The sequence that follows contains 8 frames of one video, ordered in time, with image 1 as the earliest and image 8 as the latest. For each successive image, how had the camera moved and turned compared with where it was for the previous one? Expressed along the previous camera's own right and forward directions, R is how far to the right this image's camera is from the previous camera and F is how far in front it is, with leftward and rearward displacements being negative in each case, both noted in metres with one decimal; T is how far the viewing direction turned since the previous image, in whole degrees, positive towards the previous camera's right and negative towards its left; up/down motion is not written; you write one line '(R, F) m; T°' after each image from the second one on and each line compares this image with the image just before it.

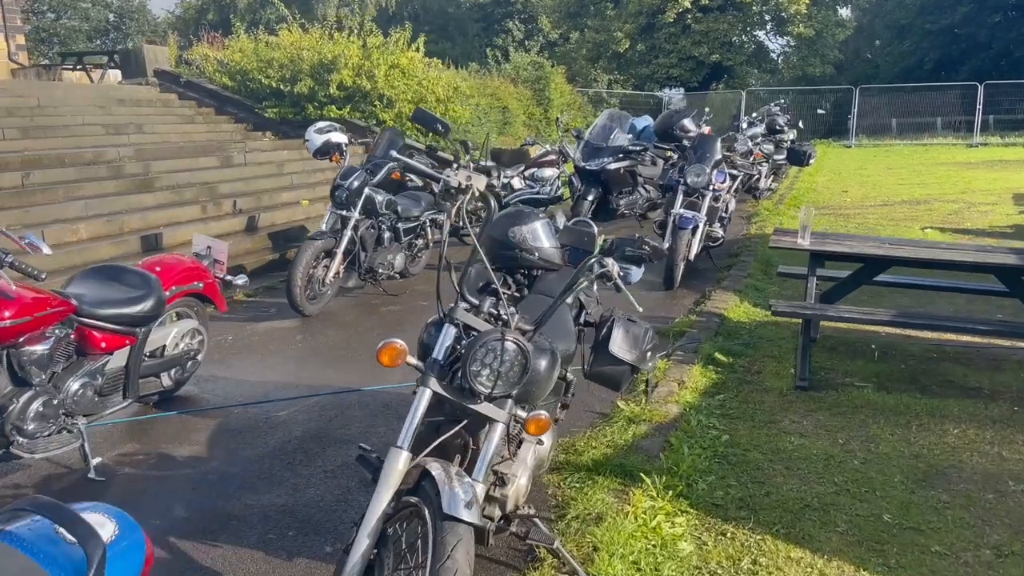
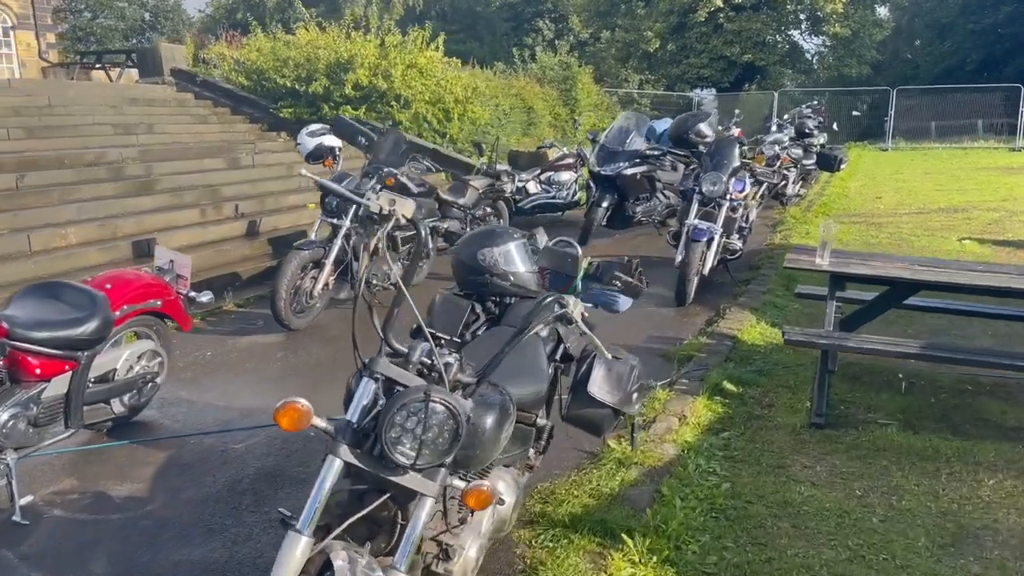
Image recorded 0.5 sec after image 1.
(+0.2, +0.4) m; -2°
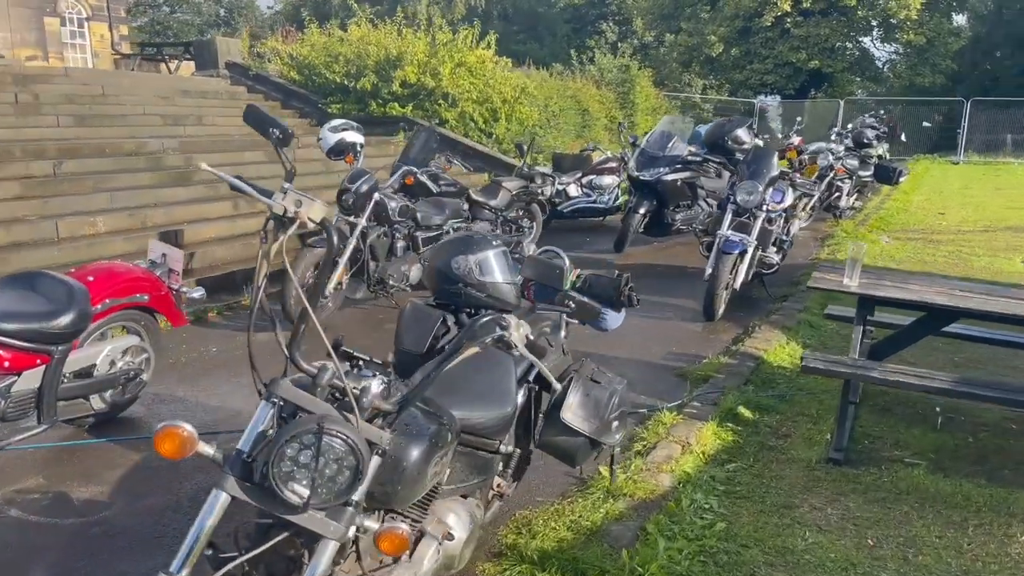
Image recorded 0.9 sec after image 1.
(+0.3, +0.3) m; -4°
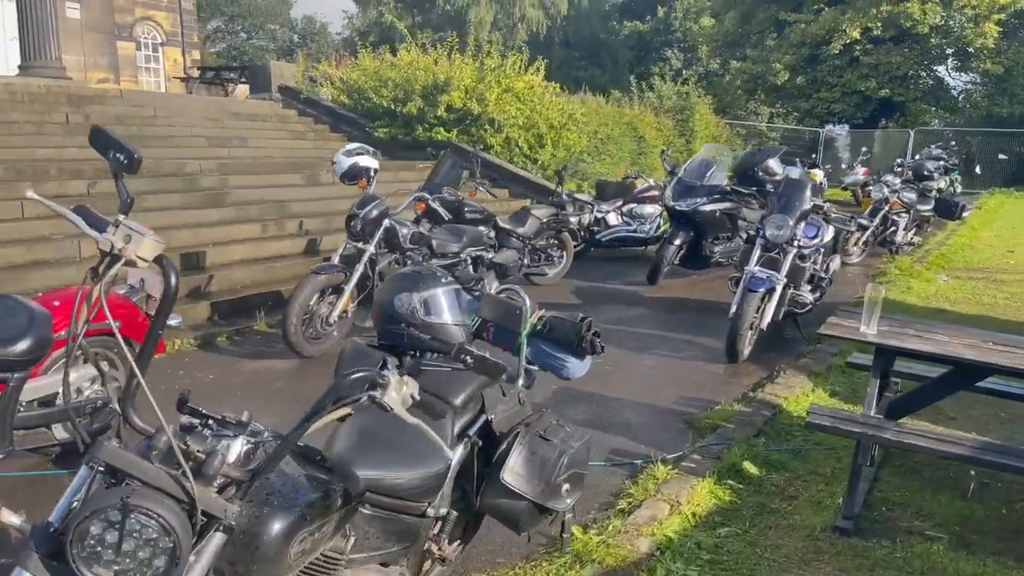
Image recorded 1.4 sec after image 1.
(+0.4, +0.3) m; -4°
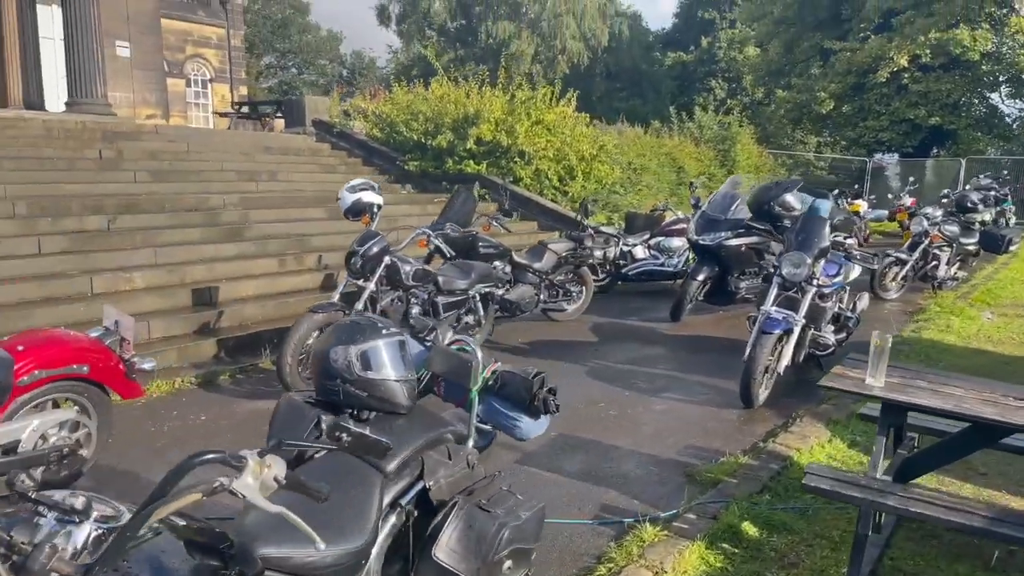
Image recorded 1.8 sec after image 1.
(+0.3, +0.2) m; -3°
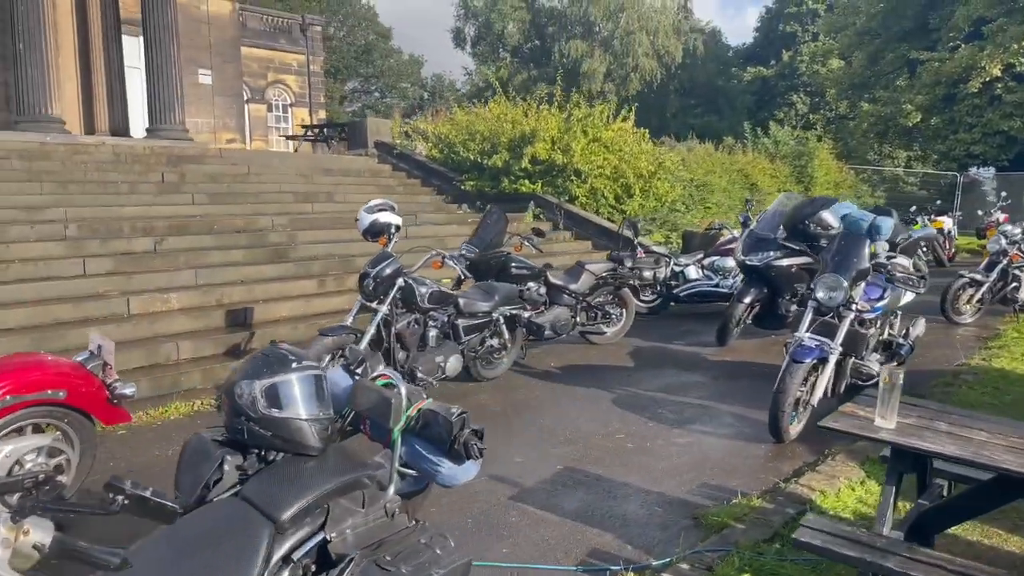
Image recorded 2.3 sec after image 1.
(+0.4, +0.3) m; -6°
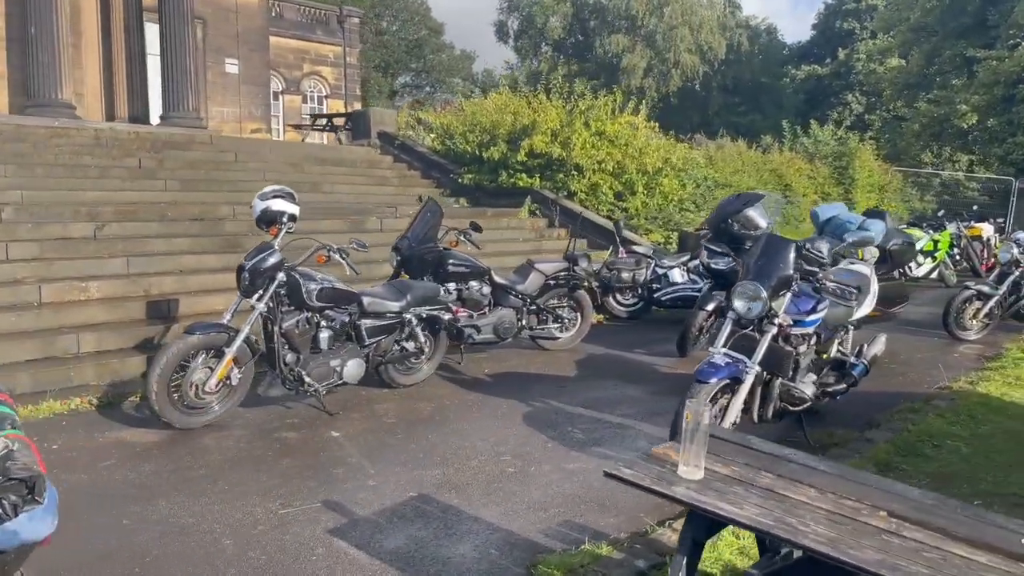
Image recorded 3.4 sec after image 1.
(+1.0, +0.6) m; -4°
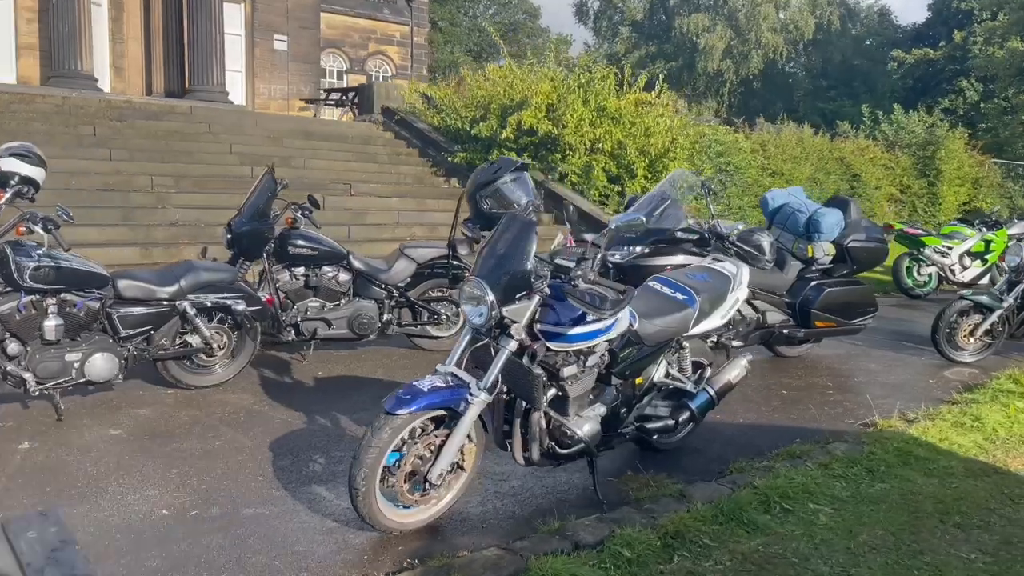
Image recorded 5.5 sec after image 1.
(+1.8, +1.3) m; -7°
